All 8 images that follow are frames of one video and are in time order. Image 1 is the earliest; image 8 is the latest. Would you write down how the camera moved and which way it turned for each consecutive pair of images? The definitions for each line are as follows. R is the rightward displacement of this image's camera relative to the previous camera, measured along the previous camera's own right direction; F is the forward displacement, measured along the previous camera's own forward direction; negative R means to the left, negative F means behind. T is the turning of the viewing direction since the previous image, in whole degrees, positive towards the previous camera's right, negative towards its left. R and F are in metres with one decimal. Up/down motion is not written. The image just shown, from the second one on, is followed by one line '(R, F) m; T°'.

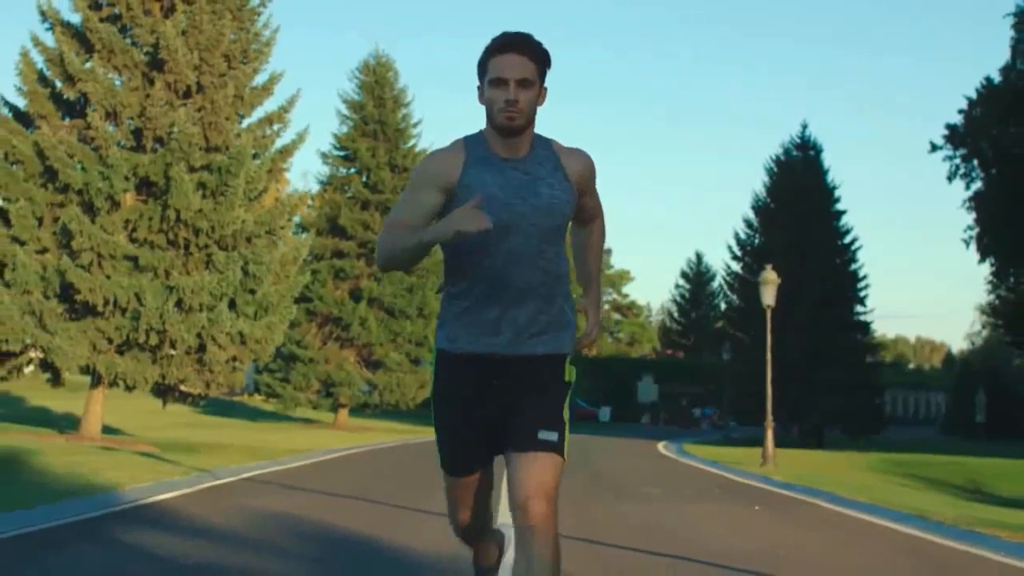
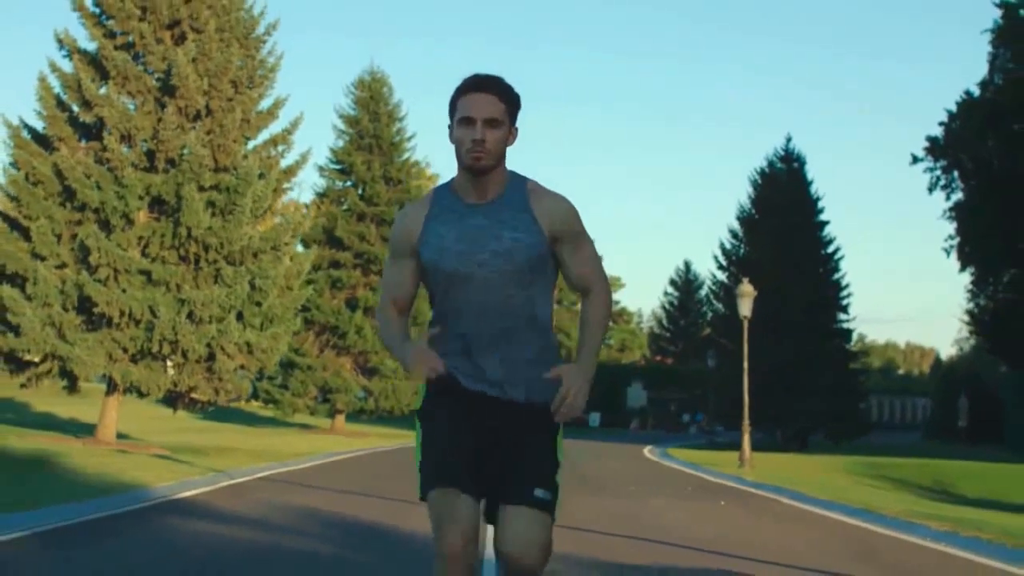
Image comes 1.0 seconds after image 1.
(0.0, -1.7) m; 0°
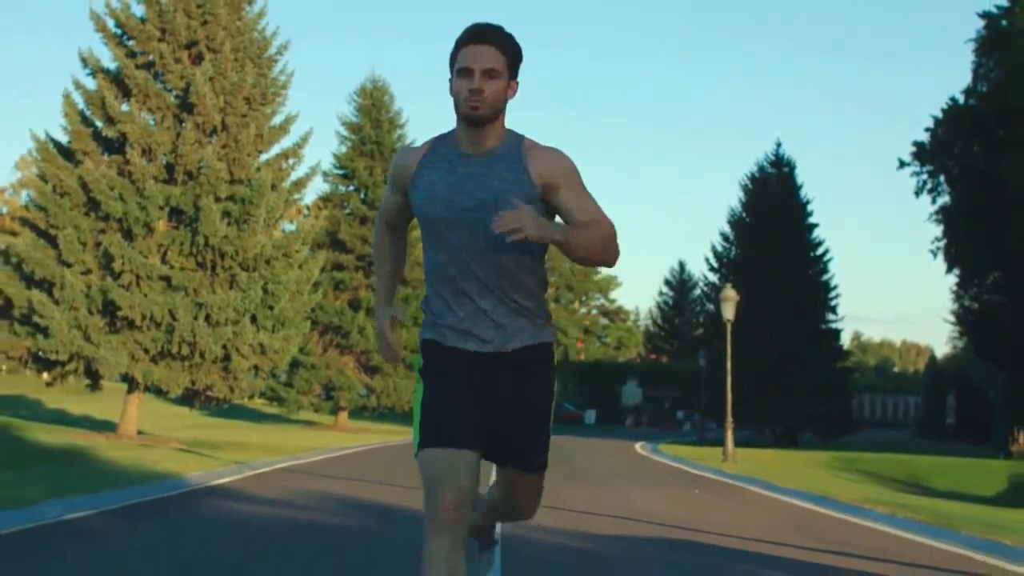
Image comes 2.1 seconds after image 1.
(0.0, -1.9) m; 0°
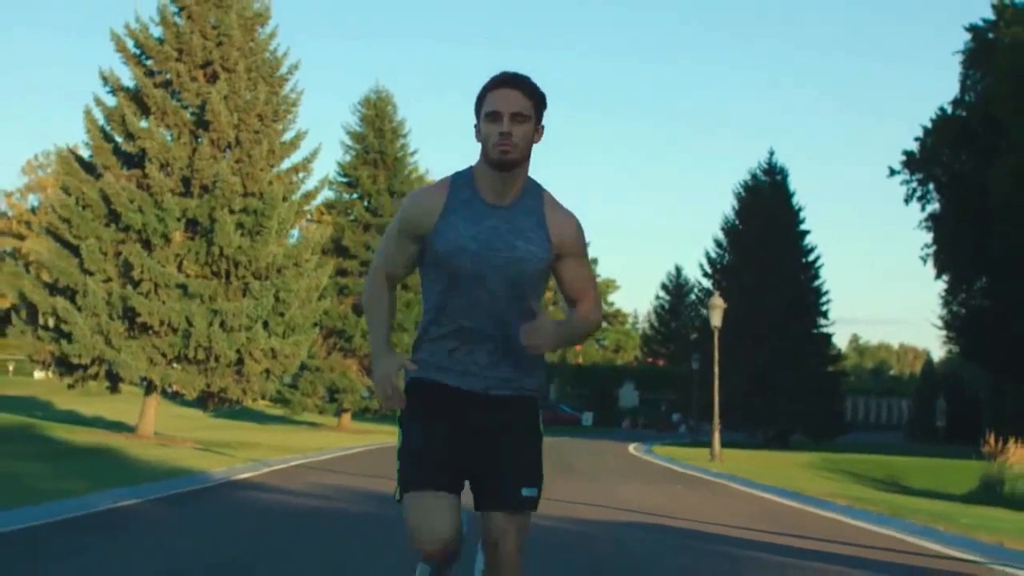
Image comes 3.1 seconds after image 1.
(0.0, -1.7) m; 0°
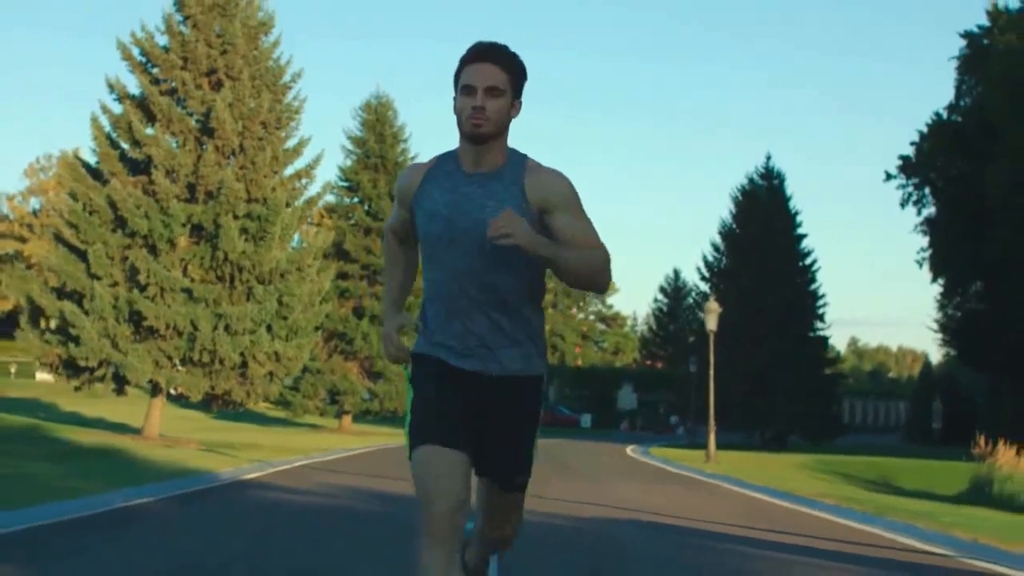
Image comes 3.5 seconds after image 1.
(0.0, -0.6) m; 0°
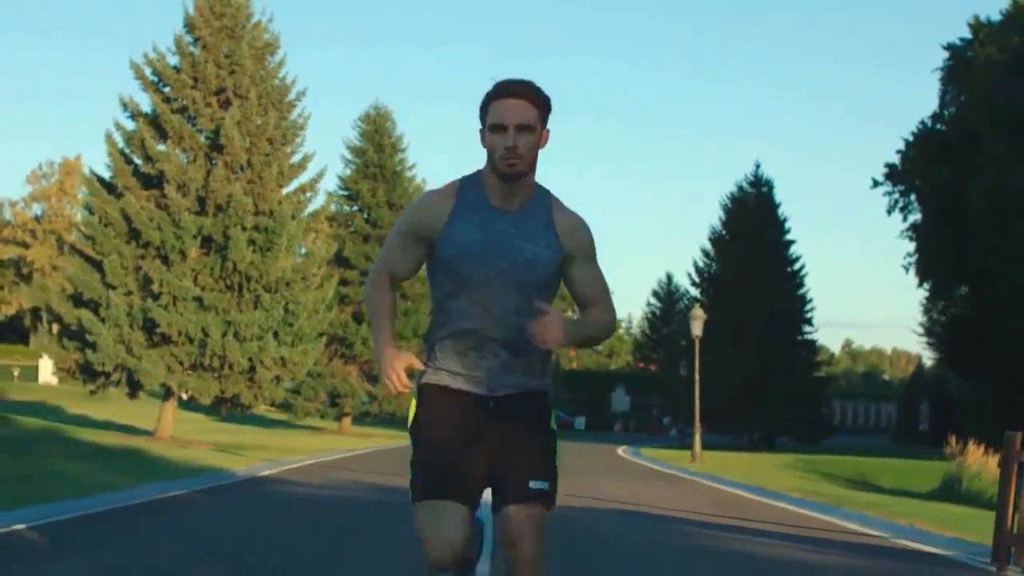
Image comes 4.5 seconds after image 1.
(0.0, -1.7) m; 0°
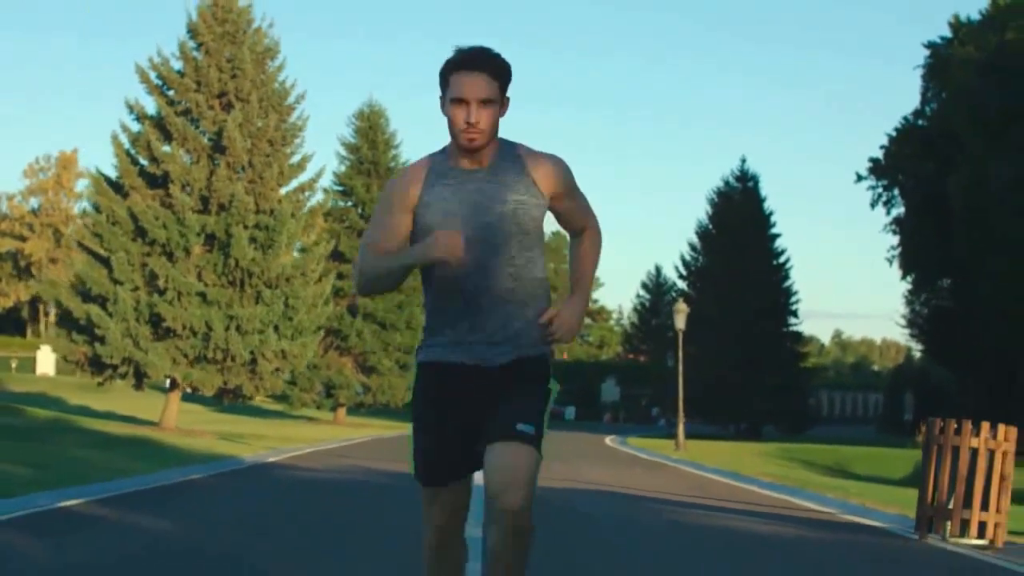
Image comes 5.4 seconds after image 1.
(0.0, -1.5) m; 0°
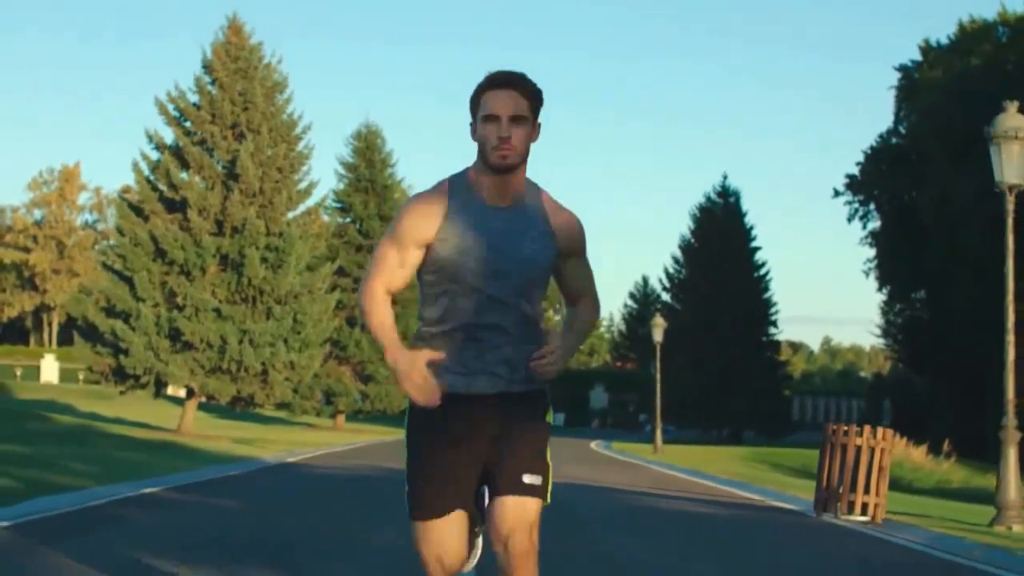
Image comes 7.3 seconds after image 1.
(0.0, -3.1) m; 0°
